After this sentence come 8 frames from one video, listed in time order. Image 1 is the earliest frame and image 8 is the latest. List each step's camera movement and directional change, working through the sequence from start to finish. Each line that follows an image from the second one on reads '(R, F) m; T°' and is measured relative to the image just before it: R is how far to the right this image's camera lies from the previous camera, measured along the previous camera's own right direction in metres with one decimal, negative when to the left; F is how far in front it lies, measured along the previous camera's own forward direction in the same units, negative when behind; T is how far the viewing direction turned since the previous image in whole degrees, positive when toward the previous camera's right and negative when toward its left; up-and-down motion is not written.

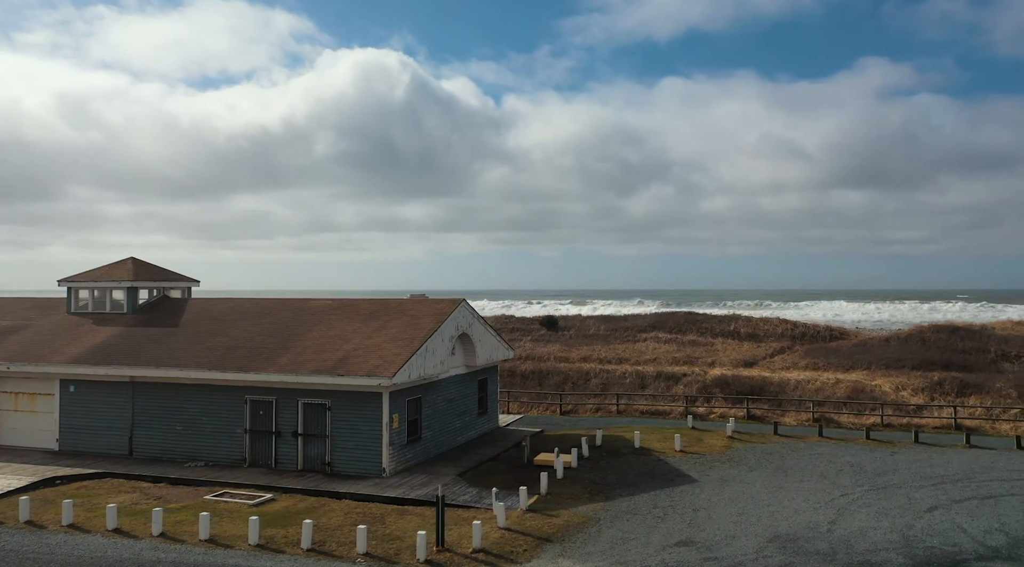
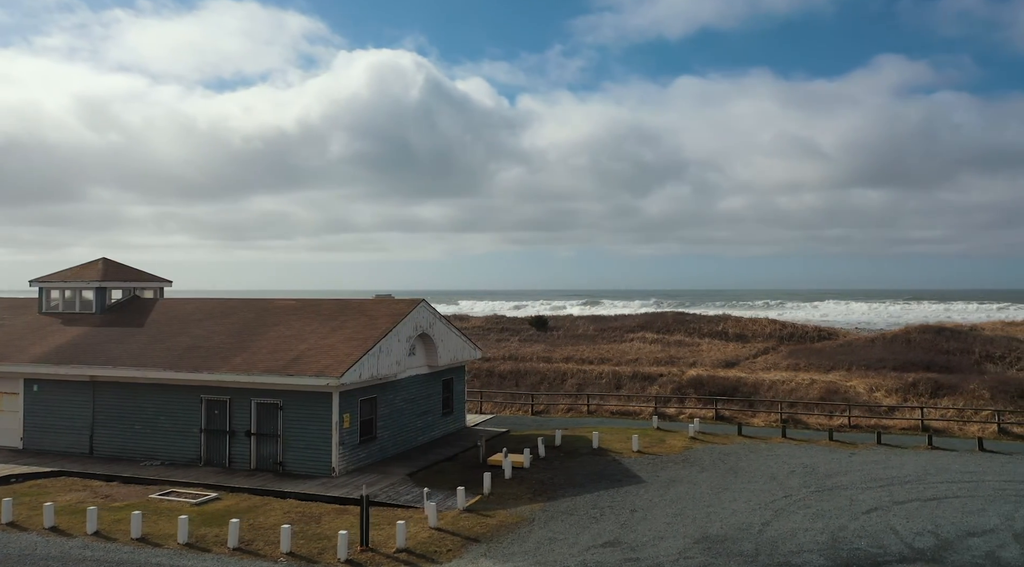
(+1.5, 0.0) m; -1°
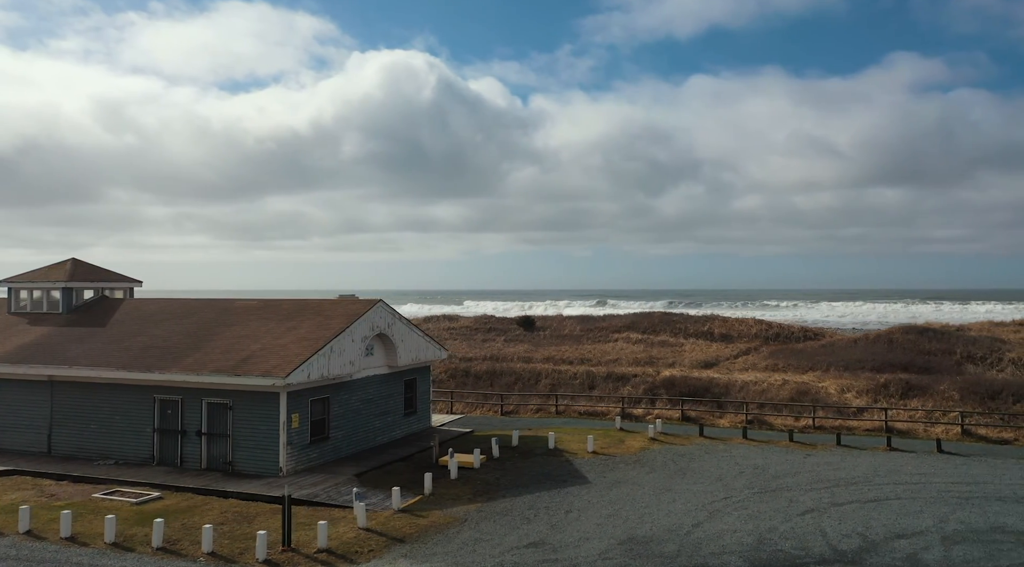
(+1.5, 0.0) m; -1°
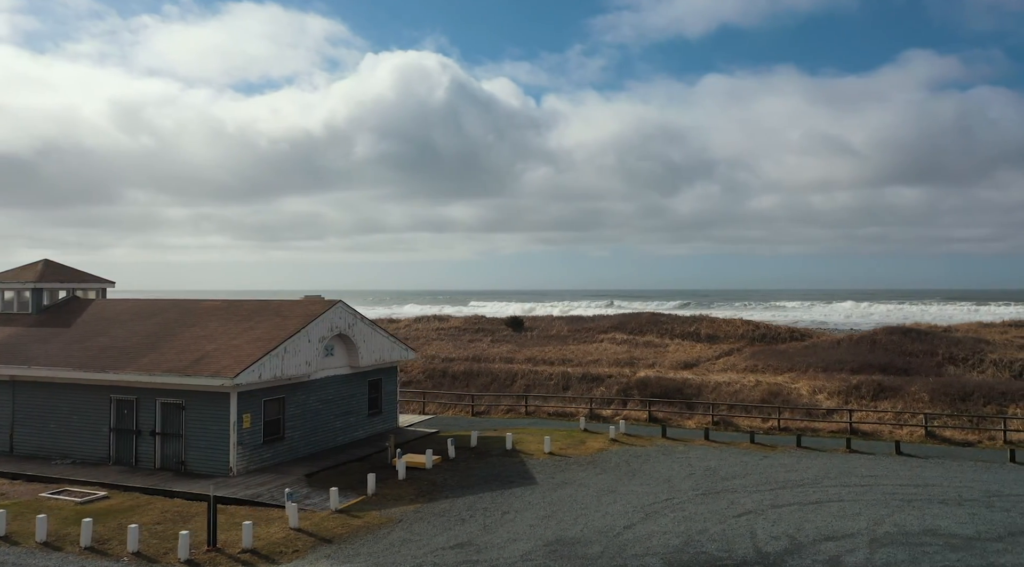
(+1.5, 0.0) m; -1°
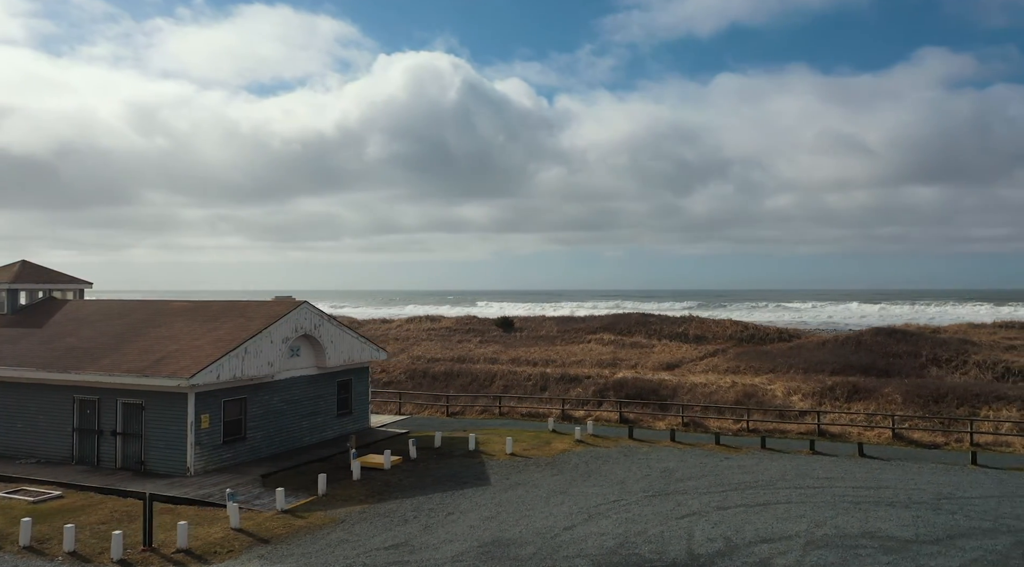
(+1.3, 0.0) m; -1°
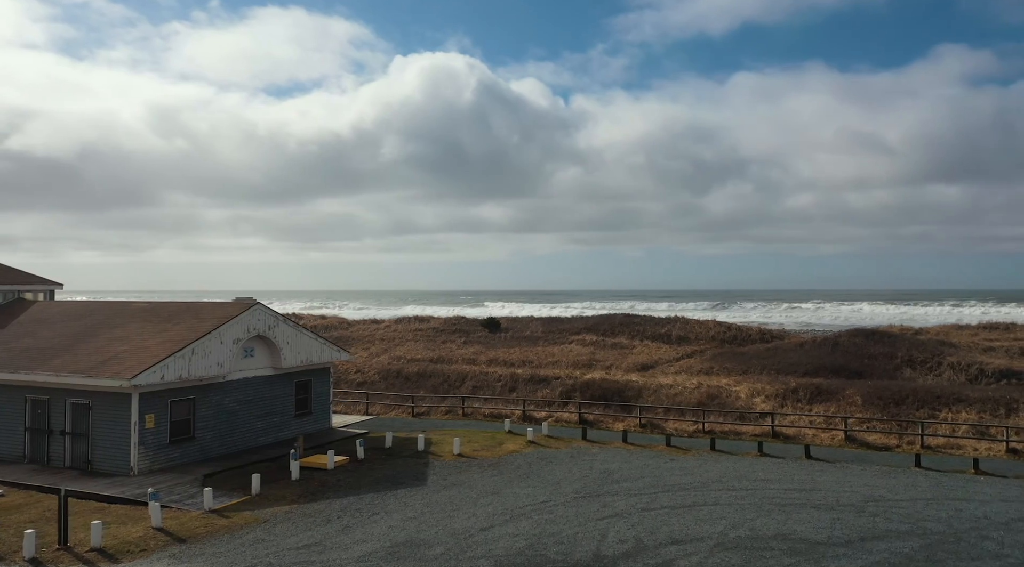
(+1.8, 0.0) m; -1°
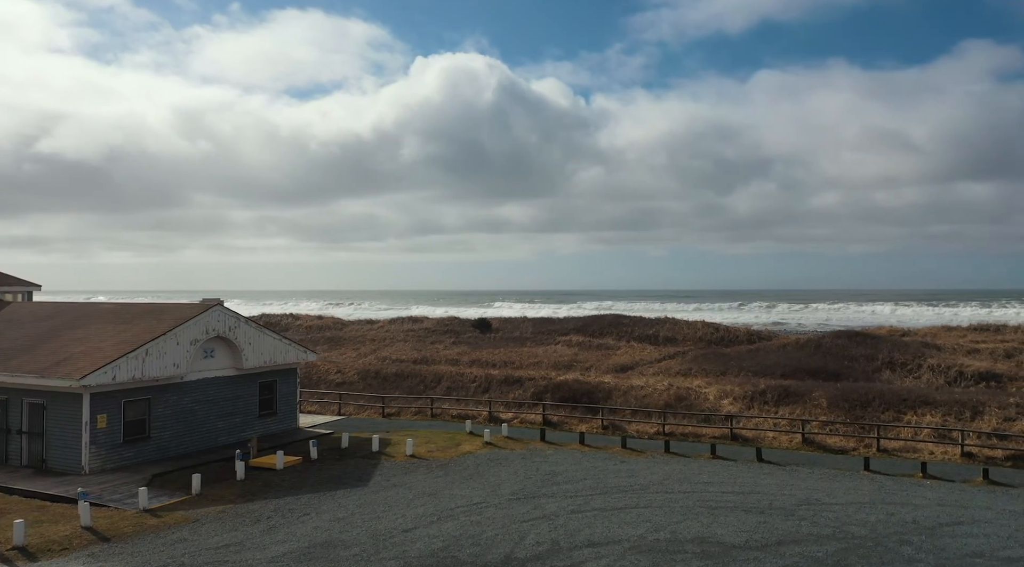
(+1.8, 0.0) m; -2°
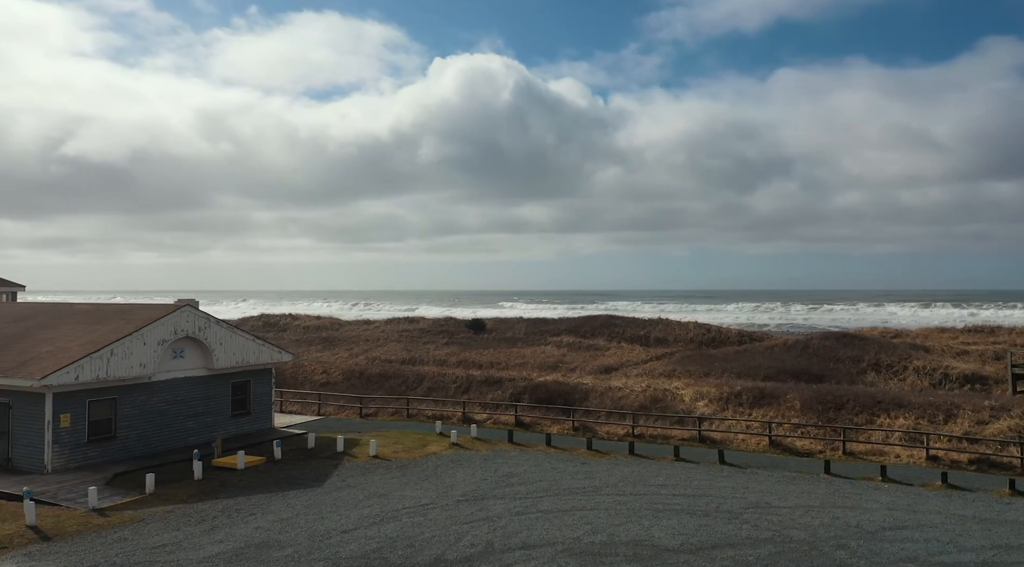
(+1.4, +0.1) m; -1°
